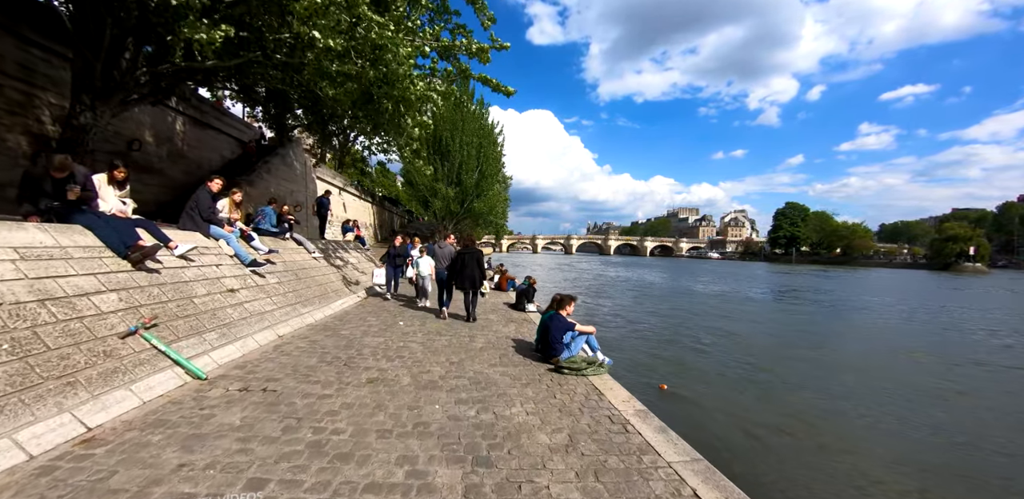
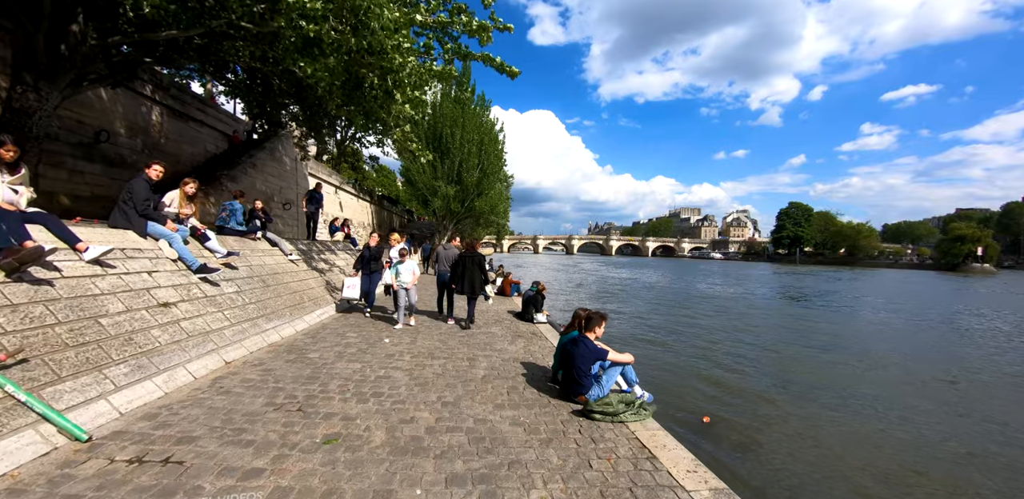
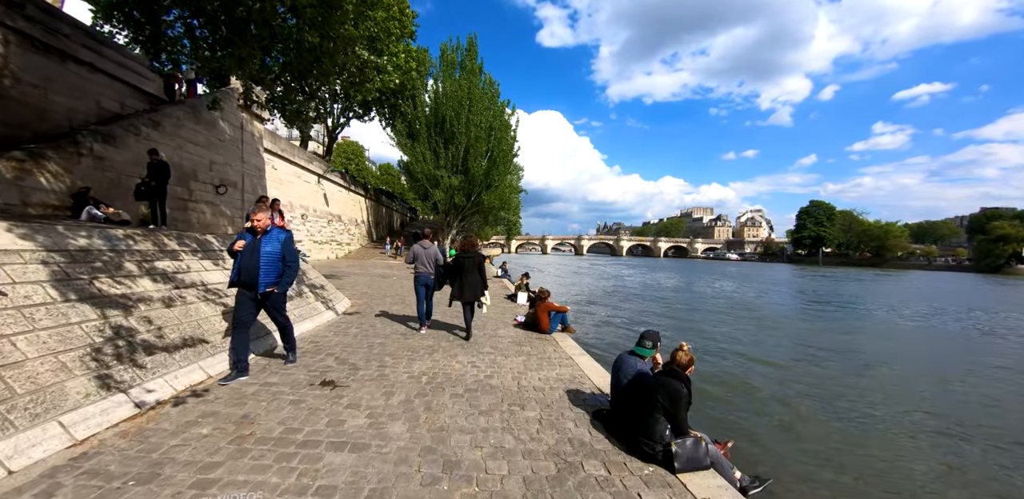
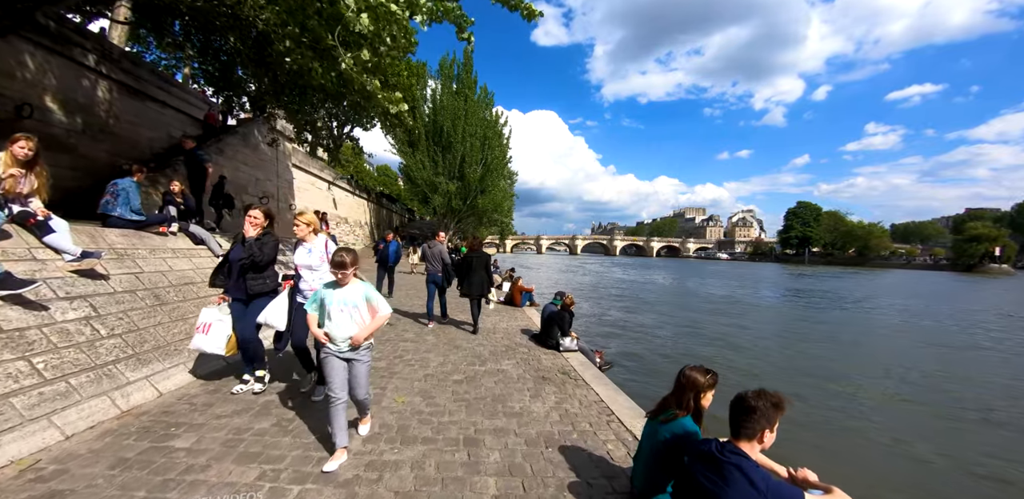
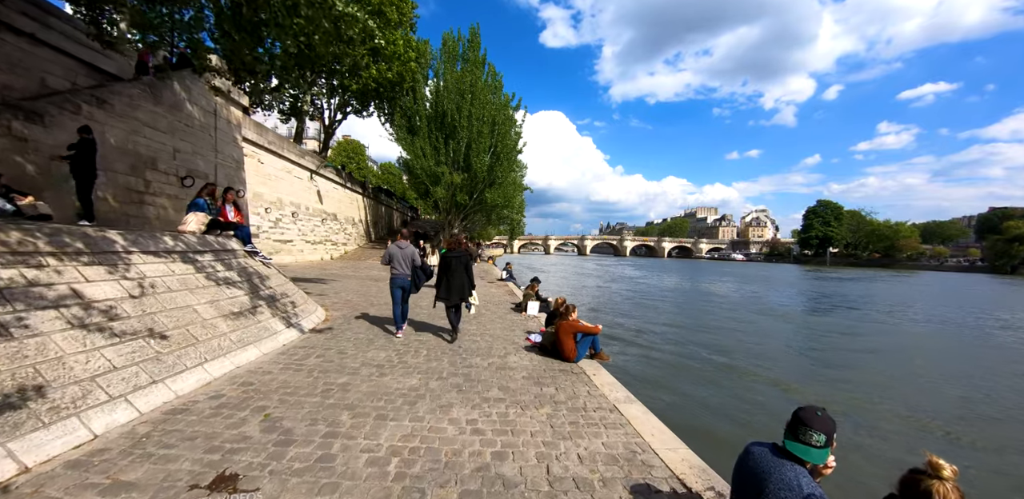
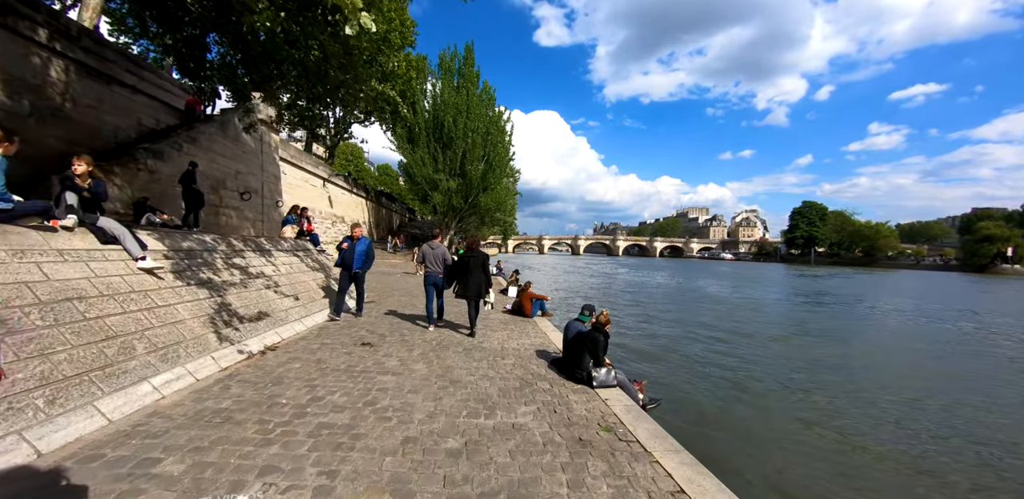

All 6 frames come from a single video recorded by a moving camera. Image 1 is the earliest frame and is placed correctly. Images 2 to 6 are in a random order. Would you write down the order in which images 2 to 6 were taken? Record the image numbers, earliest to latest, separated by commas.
2, 4, 6, 3, 5
